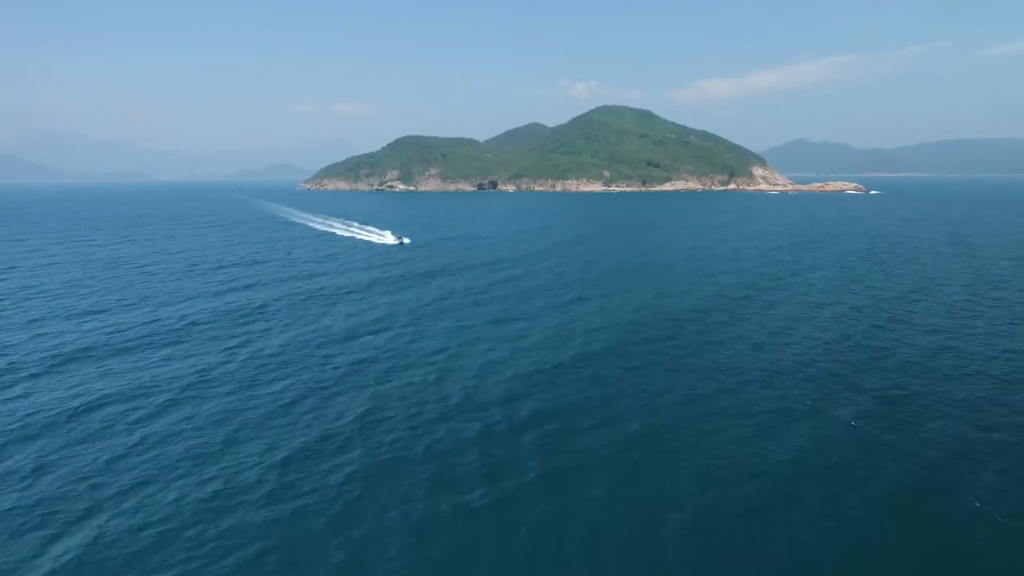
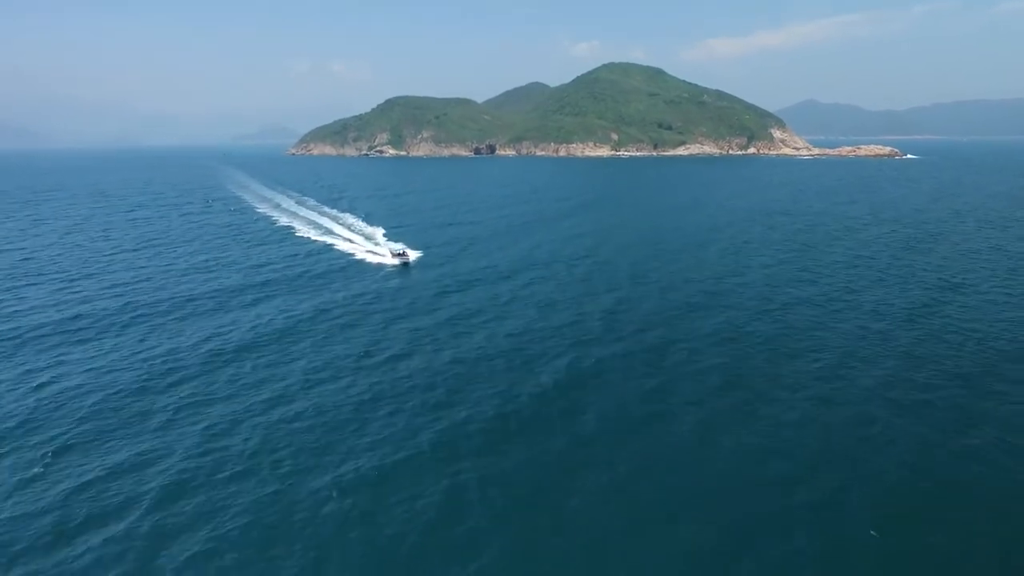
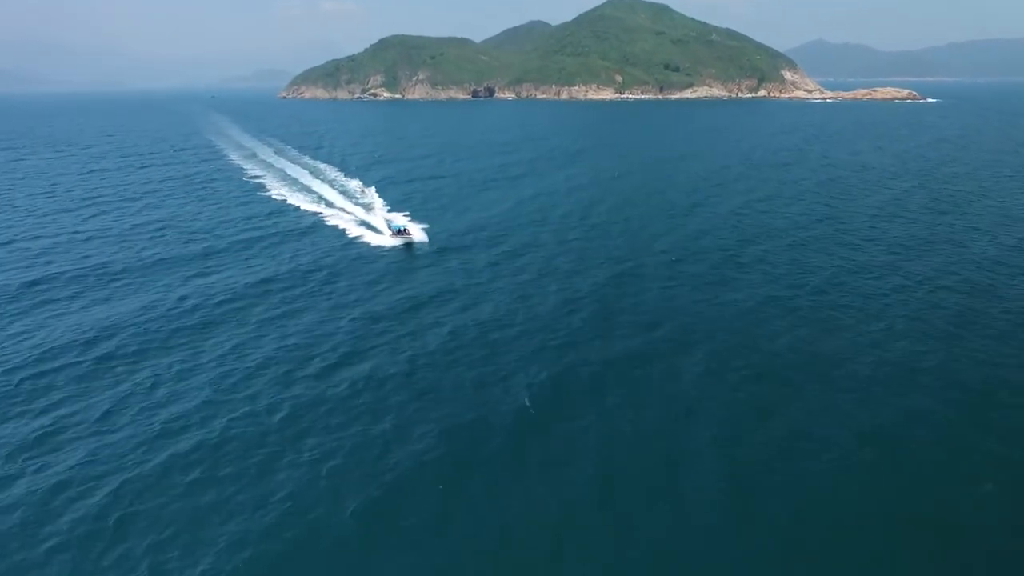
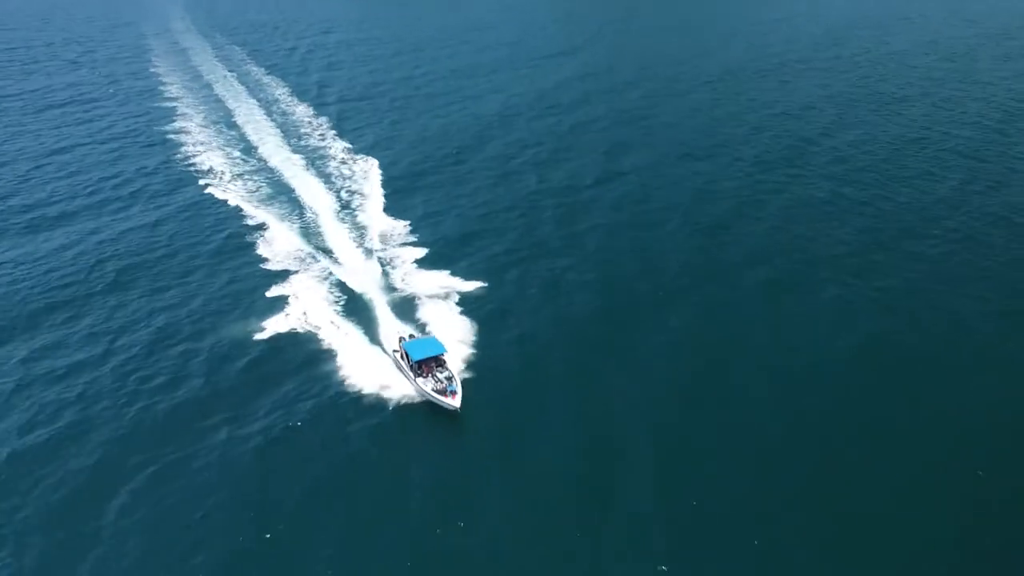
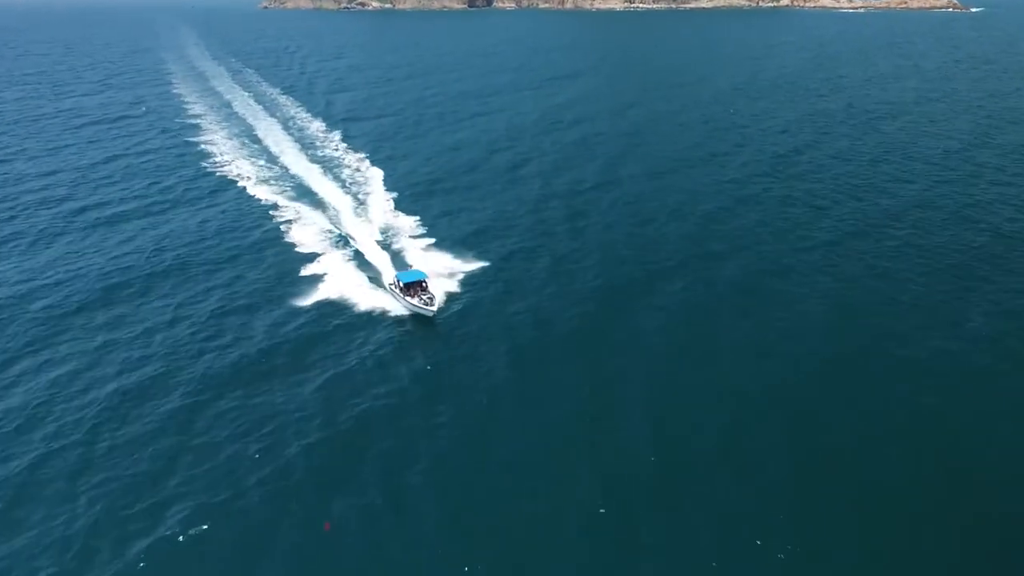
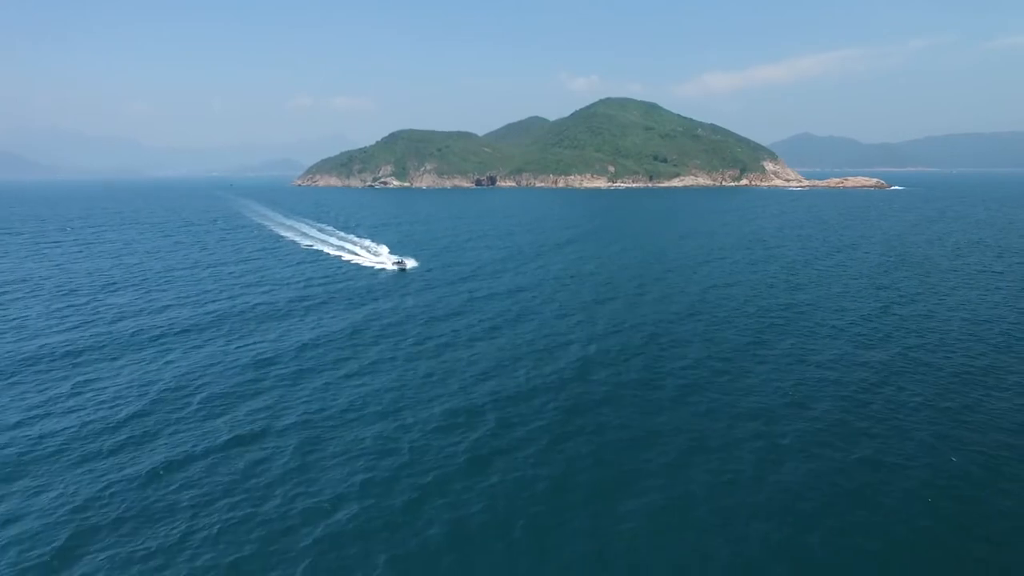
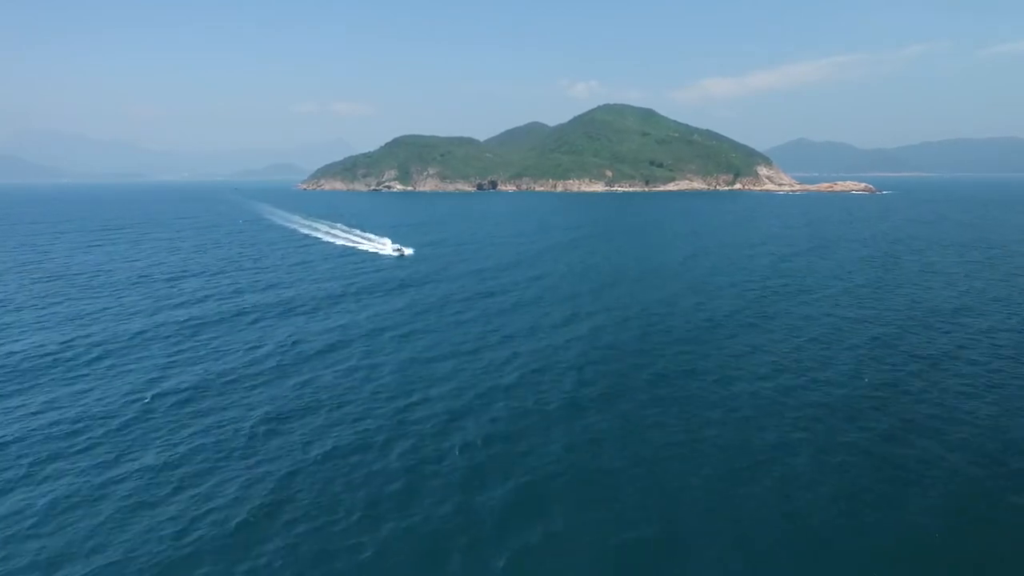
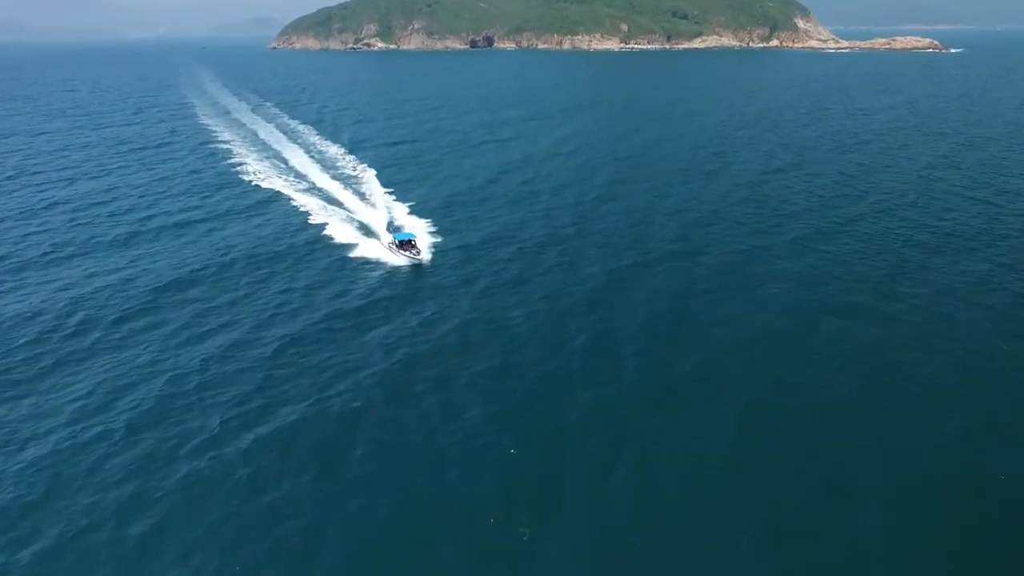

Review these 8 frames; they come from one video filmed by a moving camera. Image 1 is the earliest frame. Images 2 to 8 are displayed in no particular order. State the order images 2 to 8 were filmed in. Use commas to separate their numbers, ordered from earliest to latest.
7, 6, 2, 3, 8, 5, 4
